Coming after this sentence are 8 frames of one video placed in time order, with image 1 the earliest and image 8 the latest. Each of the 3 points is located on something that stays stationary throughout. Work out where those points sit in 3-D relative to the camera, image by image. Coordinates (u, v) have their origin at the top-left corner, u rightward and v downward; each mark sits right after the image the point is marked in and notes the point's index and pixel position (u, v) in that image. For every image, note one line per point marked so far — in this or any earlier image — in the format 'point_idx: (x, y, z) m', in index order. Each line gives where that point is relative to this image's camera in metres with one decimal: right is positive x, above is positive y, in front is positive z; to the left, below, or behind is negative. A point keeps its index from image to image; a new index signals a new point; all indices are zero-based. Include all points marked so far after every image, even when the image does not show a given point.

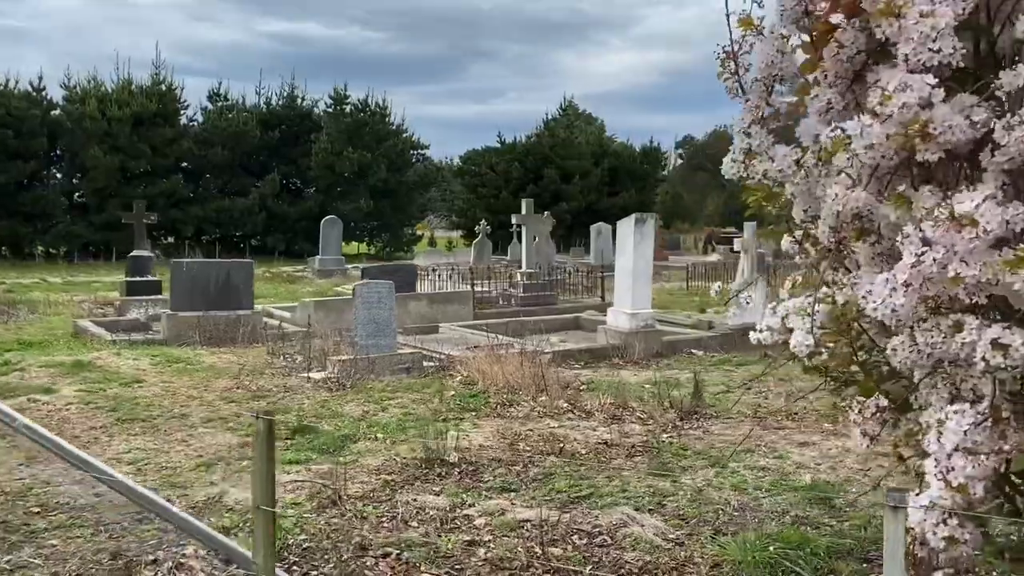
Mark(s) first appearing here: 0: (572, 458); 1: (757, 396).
0: (+0.4, -1.1, +5.6) m
1: (+2.3, -1.0, +8.2) m
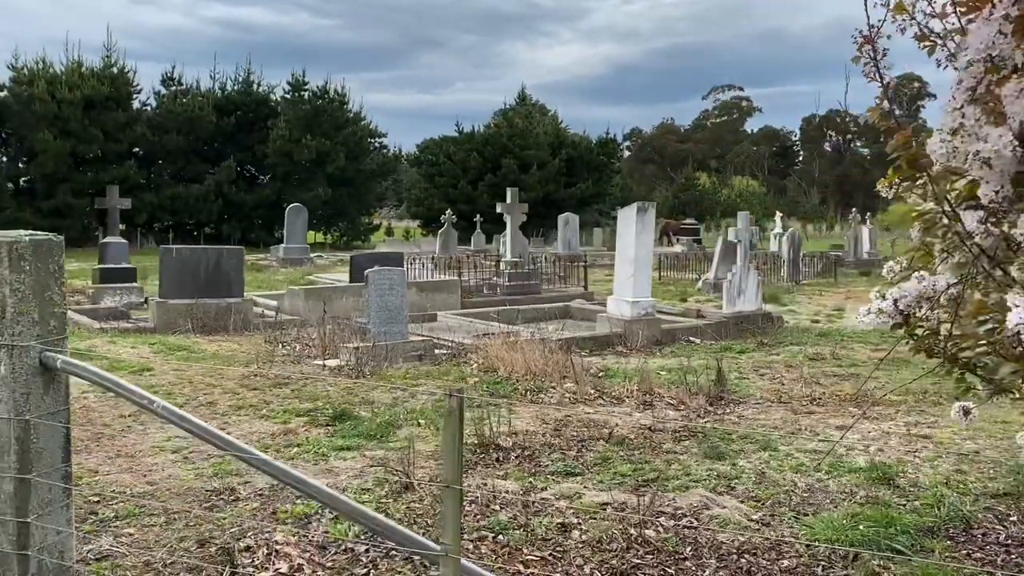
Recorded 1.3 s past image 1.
0: (+0.7, -1.0, +5.7) m
1: (+2.4, -0.9, +8.4) m
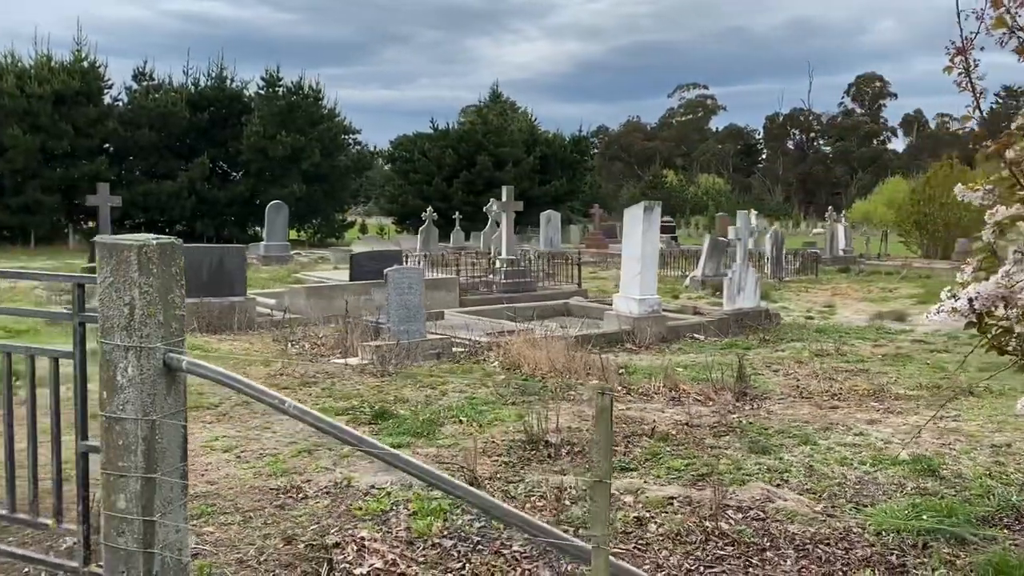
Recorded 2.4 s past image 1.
0: (+1.0, -1.0, +5.8) m
1: (+2.6, -0.9, +8.6) m
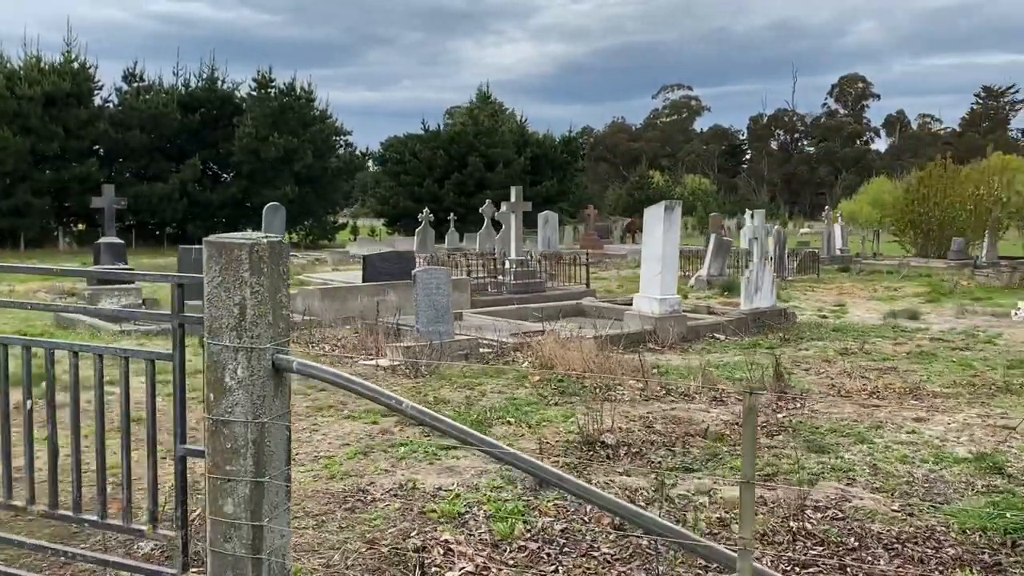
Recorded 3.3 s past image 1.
0: (+1.4, -1.0, +5.8) m
1: (+3.0, -0.8, +8.5) m
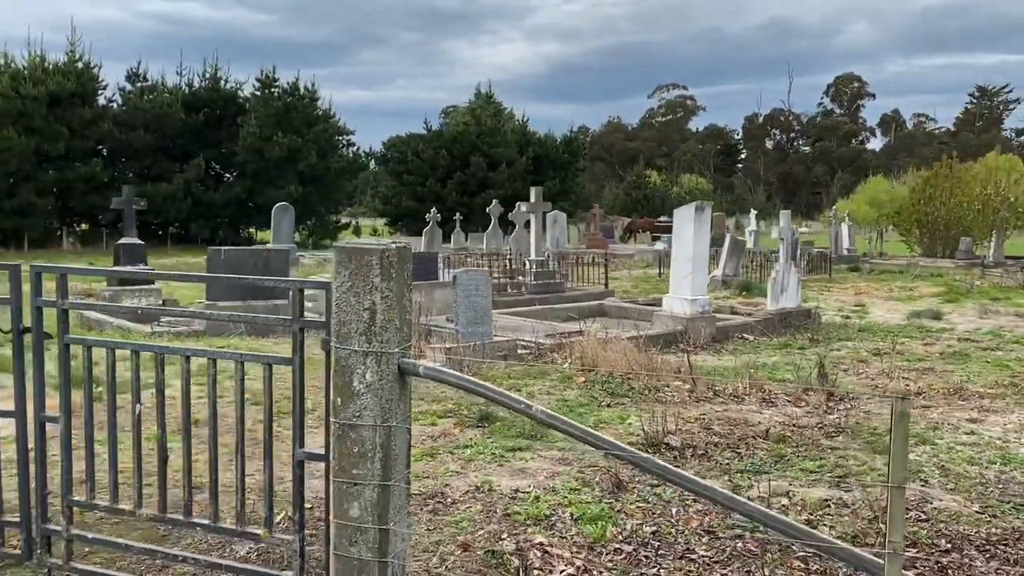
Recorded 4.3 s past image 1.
0: (+1.8, -1.0, +5.8) m
1: (+3.4, -0.9, +8.6) m
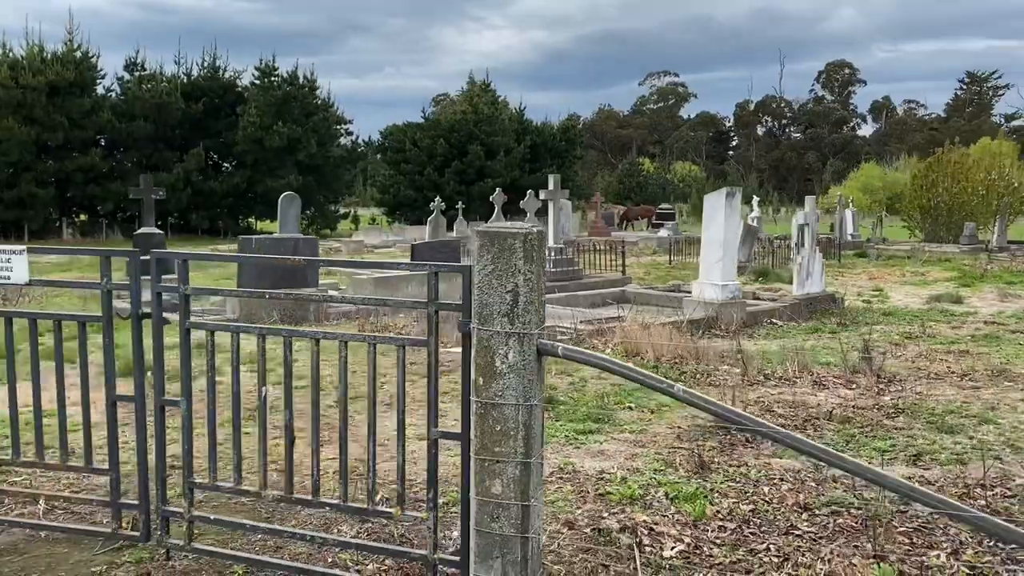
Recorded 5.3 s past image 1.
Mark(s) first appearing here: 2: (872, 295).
0: (+2.2, -0.9, +5.9) m
1: (+3.8, -0.7, +8.7) m
2: (+6.1, -0.1, +14.9) m
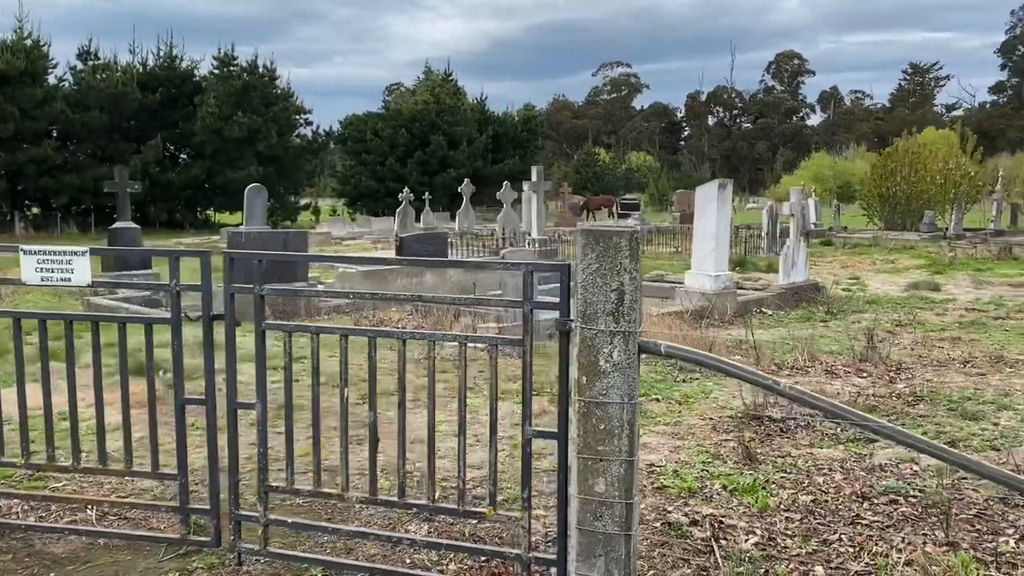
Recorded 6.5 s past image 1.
0: (+2.5, -0.8, +6.0) m
1: (+3.9, -0.6, +8.9) m
2: (+5.8, +0.1, +15.2) m
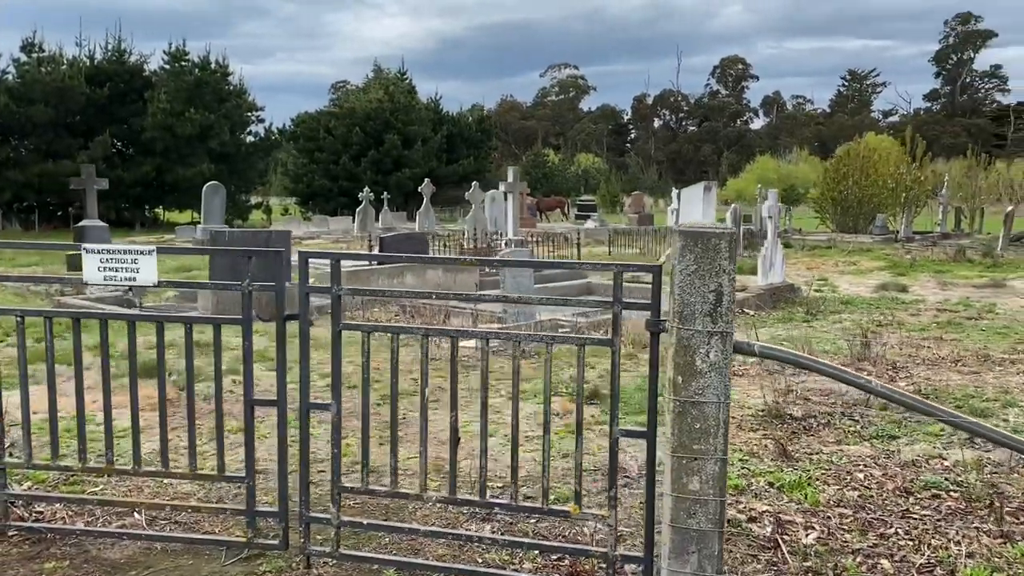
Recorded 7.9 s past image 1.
0: (+2.6, -0.8, +6.2) m
1: (+3.8, -0.6, +9.1) m
2: (+5.5, +0.1, +15.5) m
